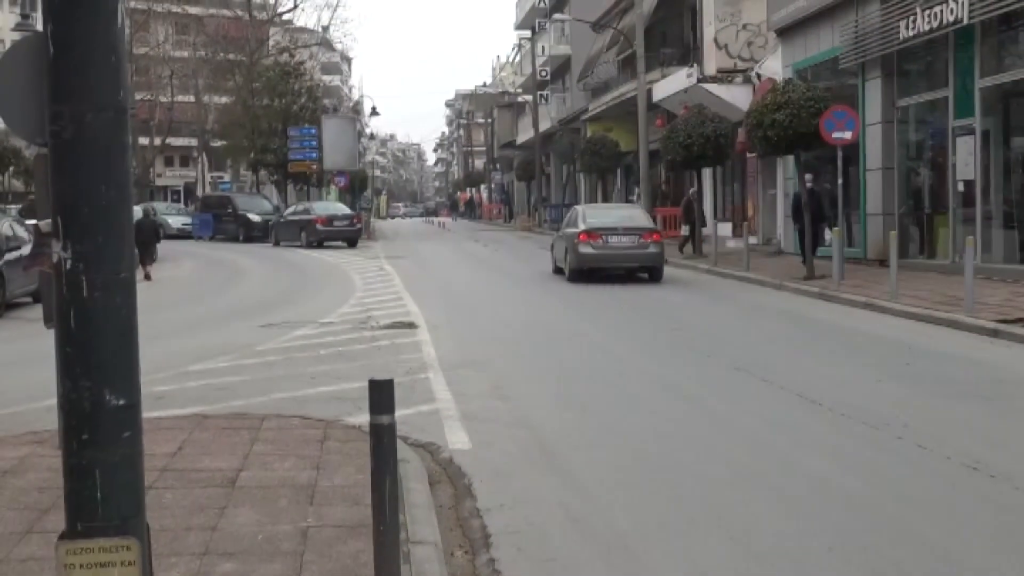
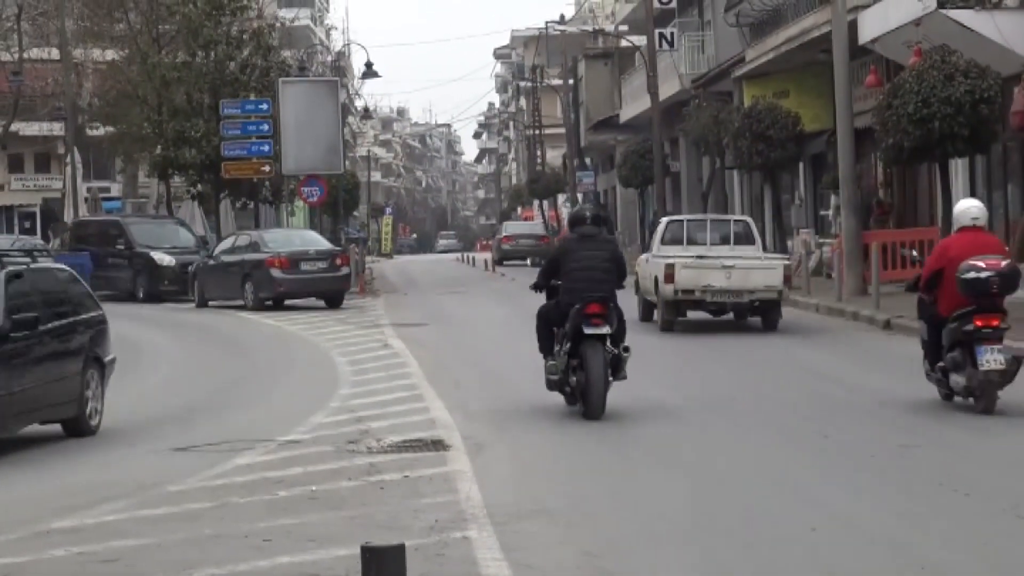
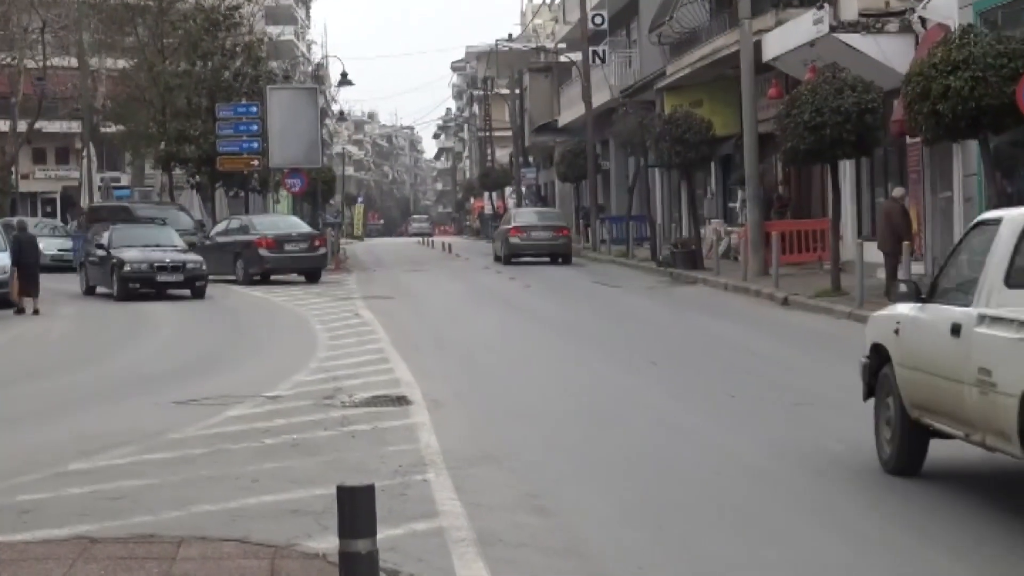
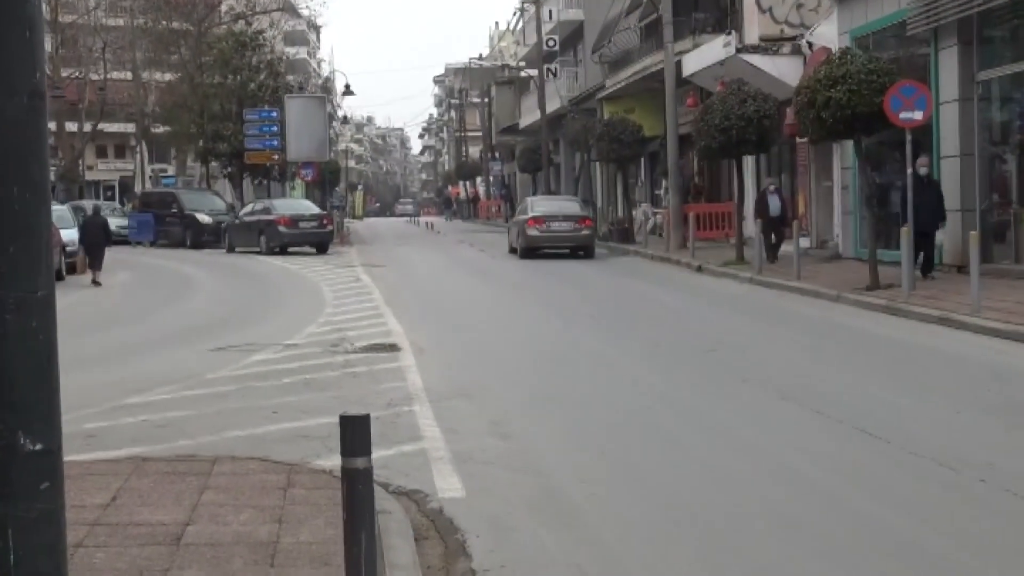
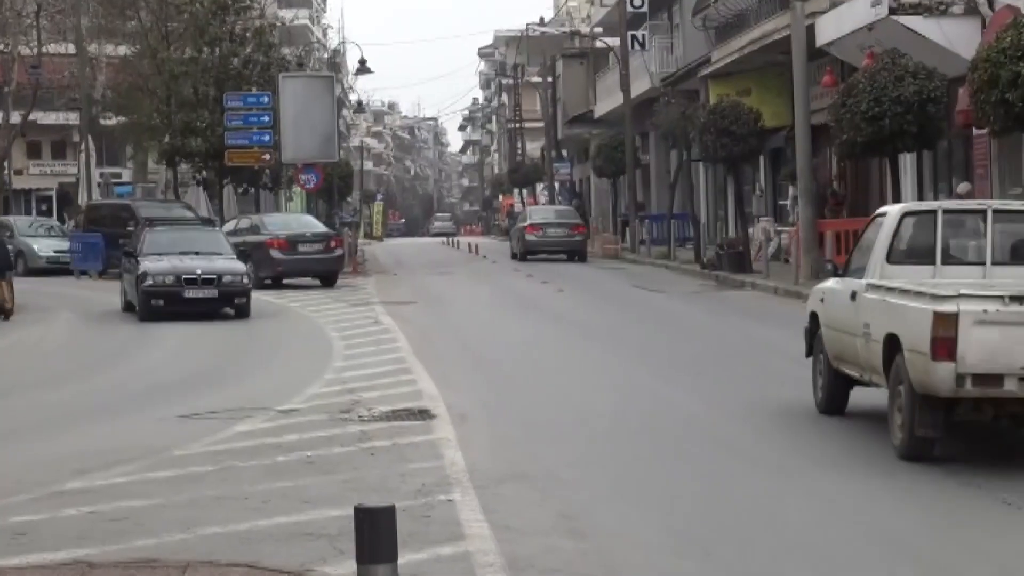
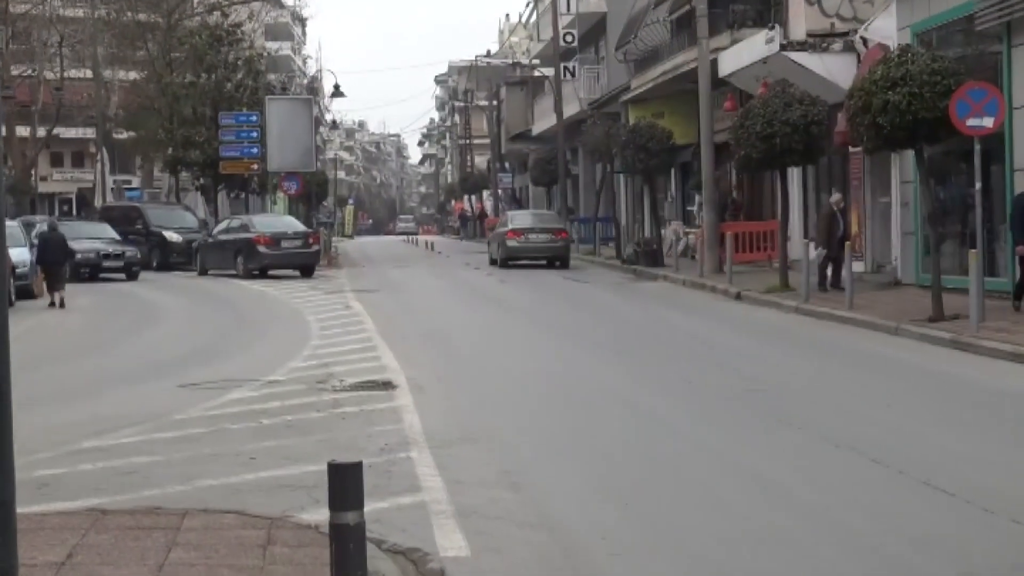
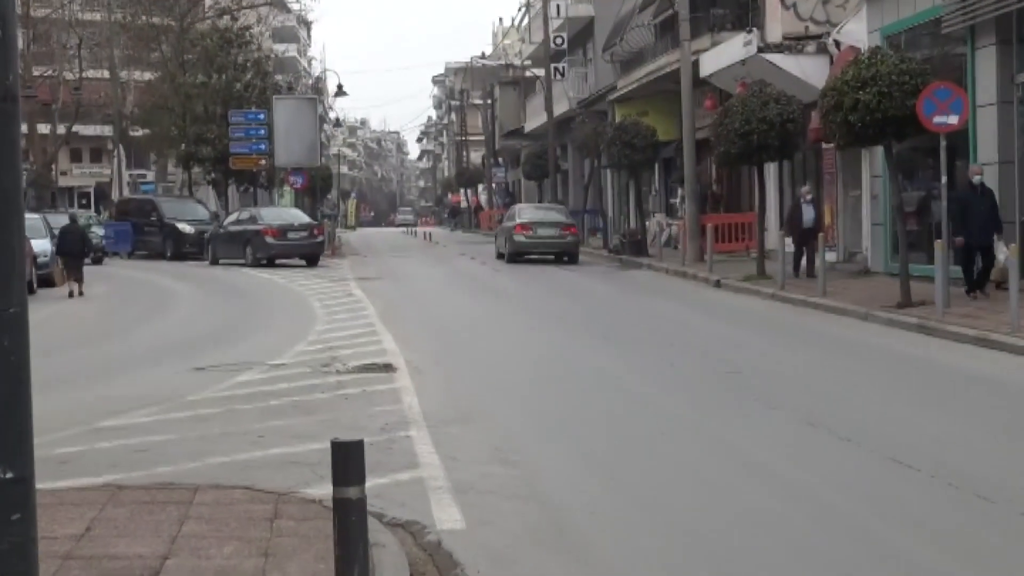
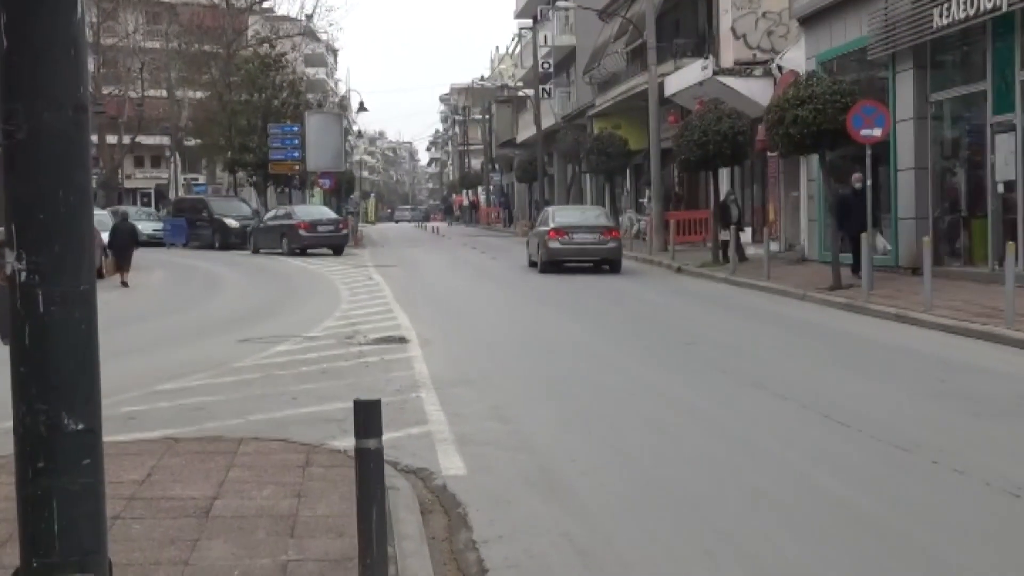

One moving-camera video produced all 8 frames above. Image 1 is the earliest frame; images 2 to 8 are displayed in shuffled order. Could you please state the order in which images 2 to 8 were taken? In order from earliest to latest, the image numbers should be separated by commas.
8, 4, 7, 6, 3, 5, 2
